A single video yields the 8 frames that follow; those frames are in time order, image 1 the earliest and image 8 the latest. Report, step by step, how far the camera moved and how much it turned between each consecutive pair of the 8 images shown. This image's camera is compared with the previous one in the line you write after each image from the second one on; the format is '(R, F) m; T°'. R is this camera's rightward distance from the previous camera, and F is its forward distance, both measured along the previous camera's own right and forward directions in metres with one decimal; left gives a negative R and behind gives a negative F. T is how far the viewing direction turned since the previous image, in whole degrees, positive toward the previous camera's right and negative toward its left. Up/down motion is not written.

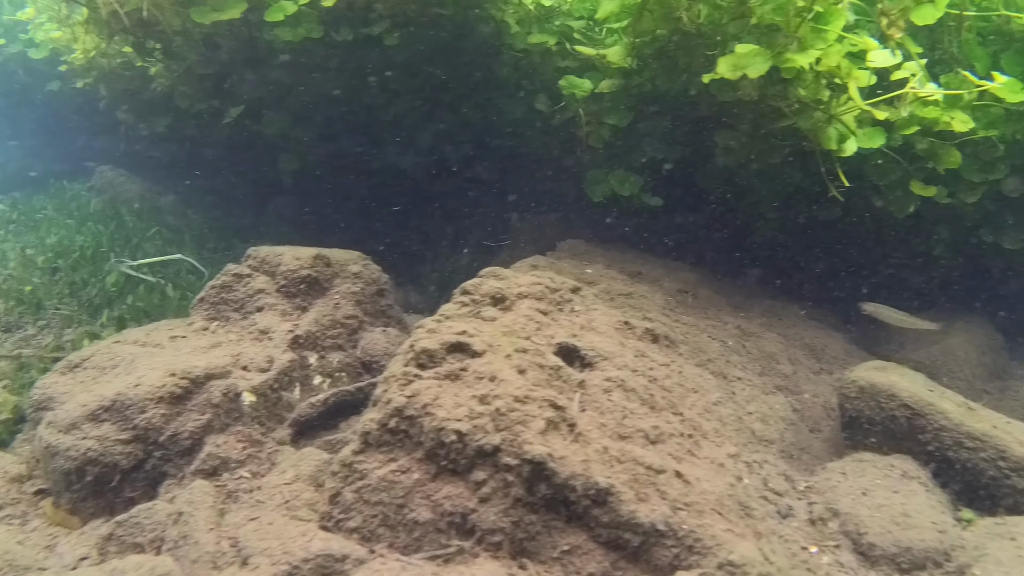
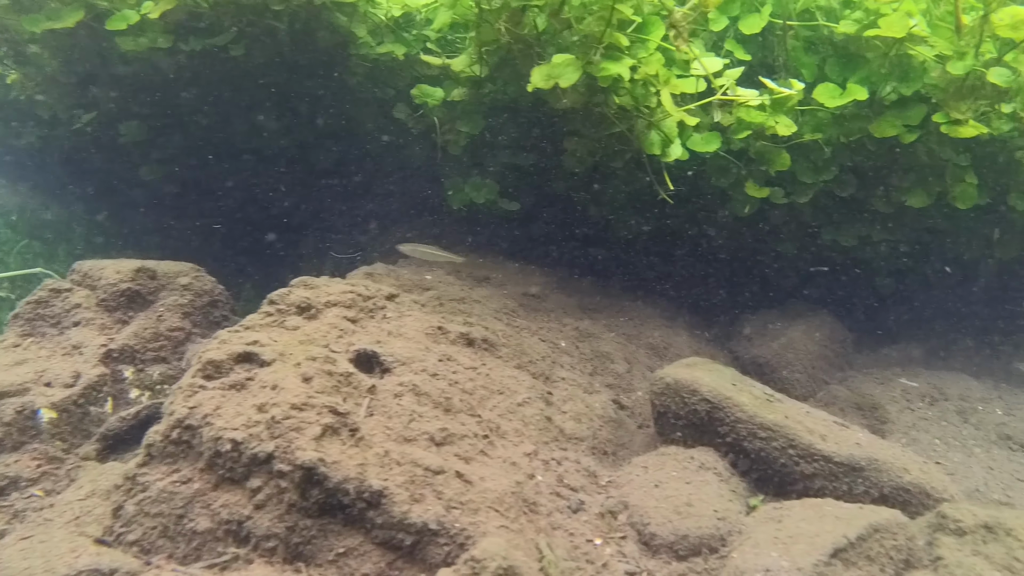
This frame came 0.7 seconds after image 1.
(+0.2, 0.0) m; +4°
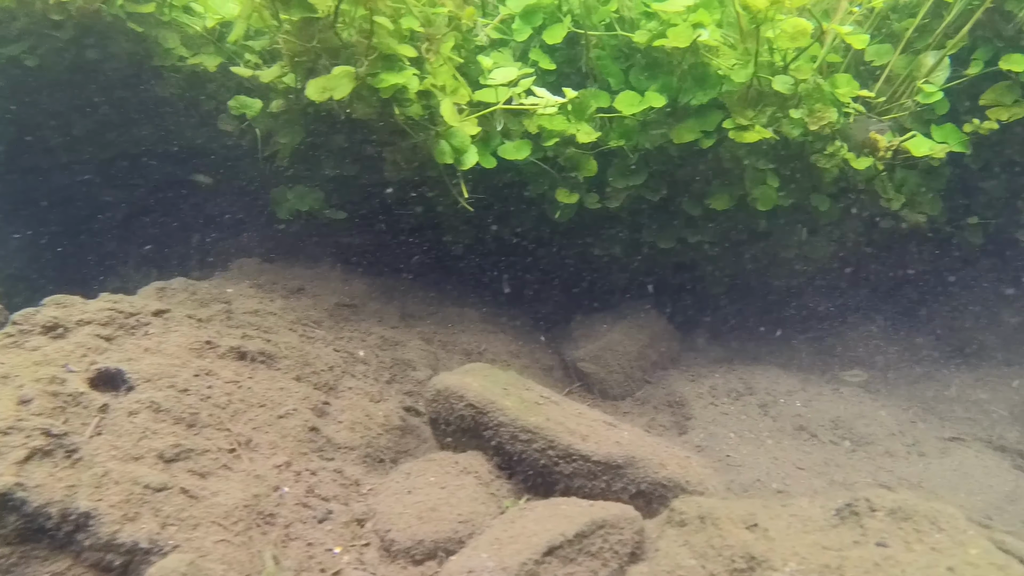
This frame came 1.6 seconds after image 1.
(+0.3, 0.0) m; +5°
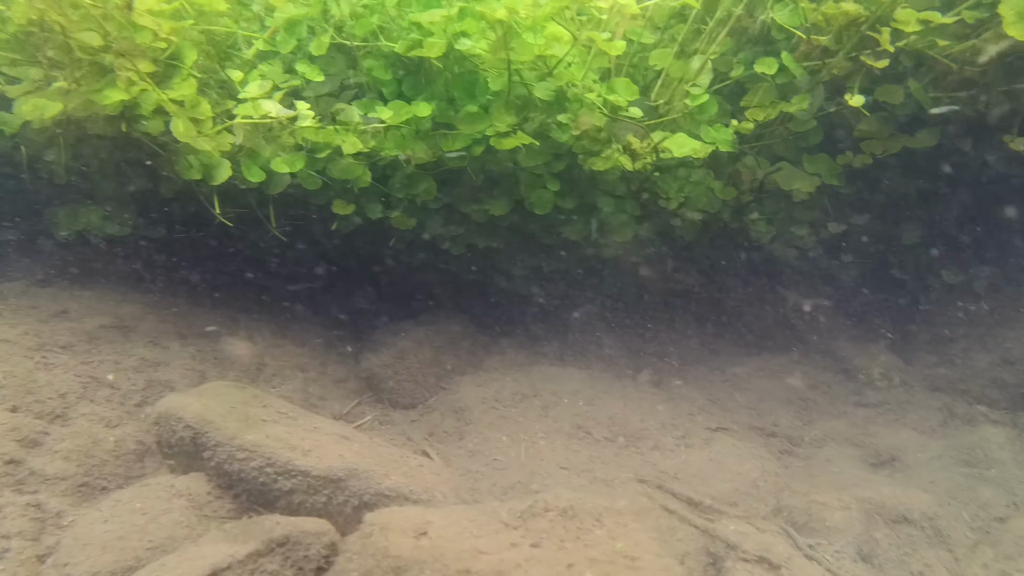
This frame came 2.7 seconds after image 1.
(+0.4, 0.0) m; +5°
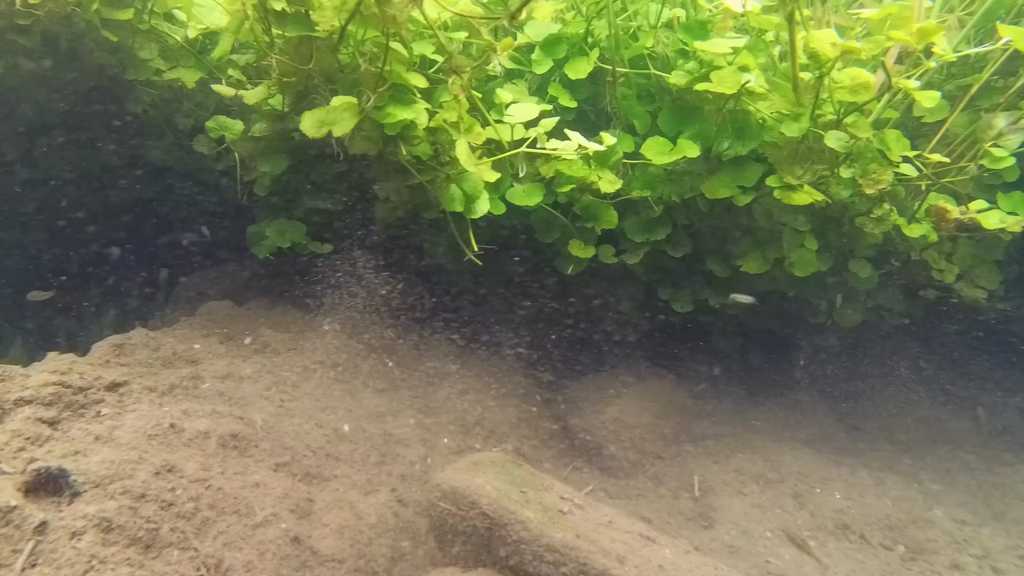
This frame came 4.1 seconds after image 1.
(-0.5, +0.2) m; -3°
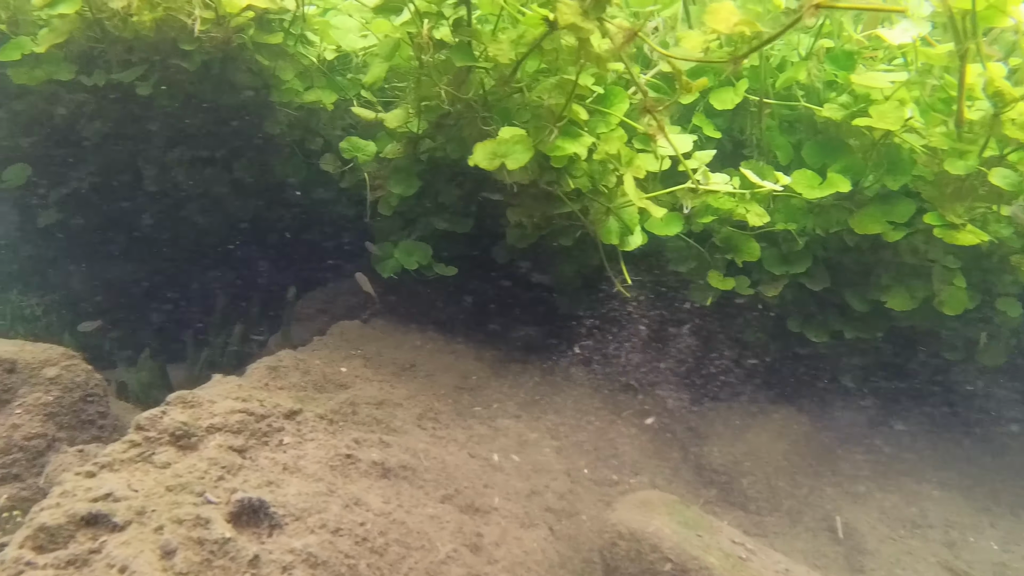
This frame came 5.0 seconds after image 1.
(-0.2, 0.0) m; -3°
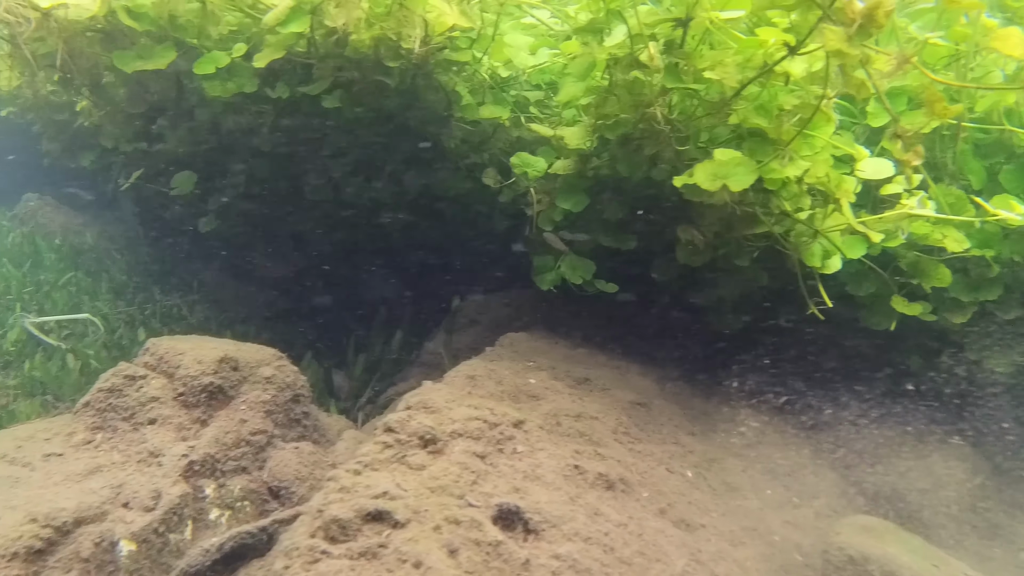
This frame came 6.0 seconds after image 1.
(-0.2, 0.0) m; -5°
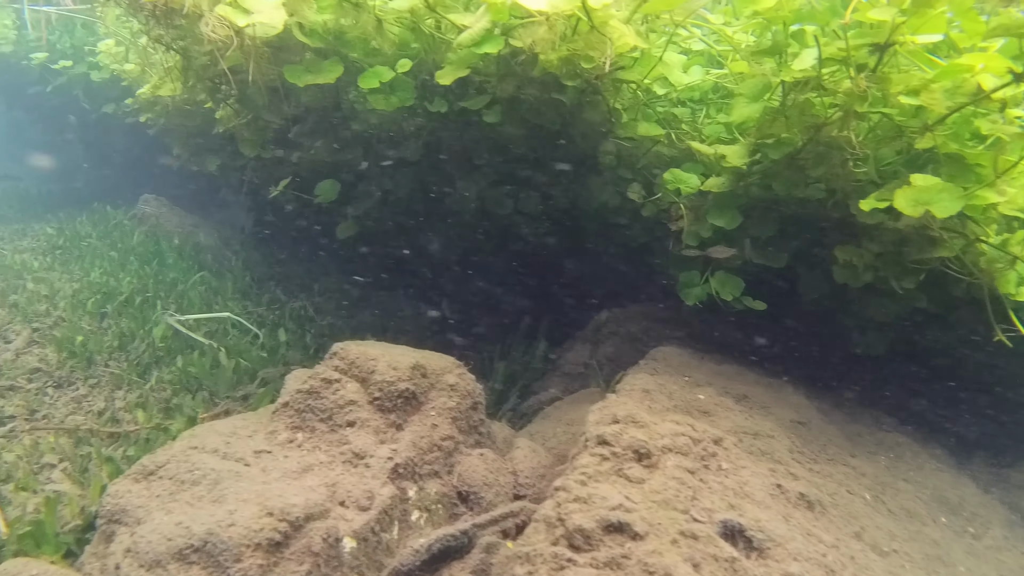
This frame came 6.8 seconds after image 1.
(-0.2, -0.1) m; -5°
